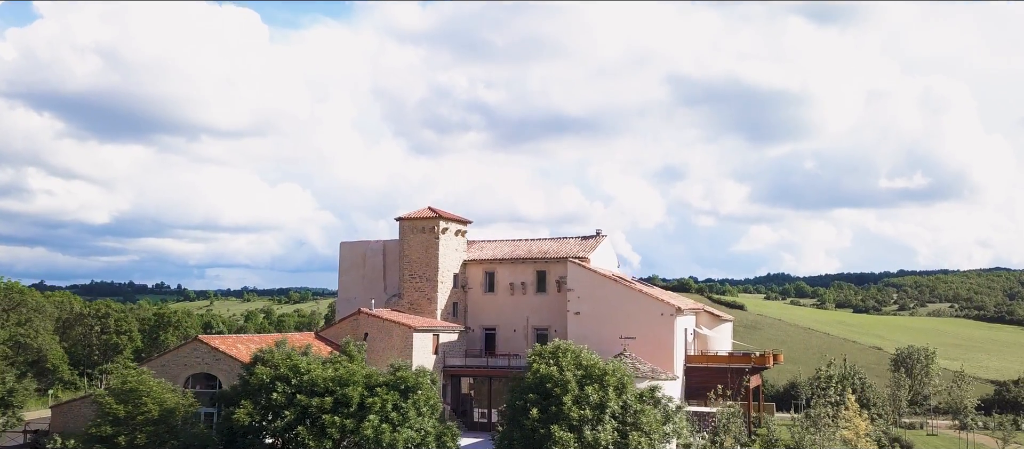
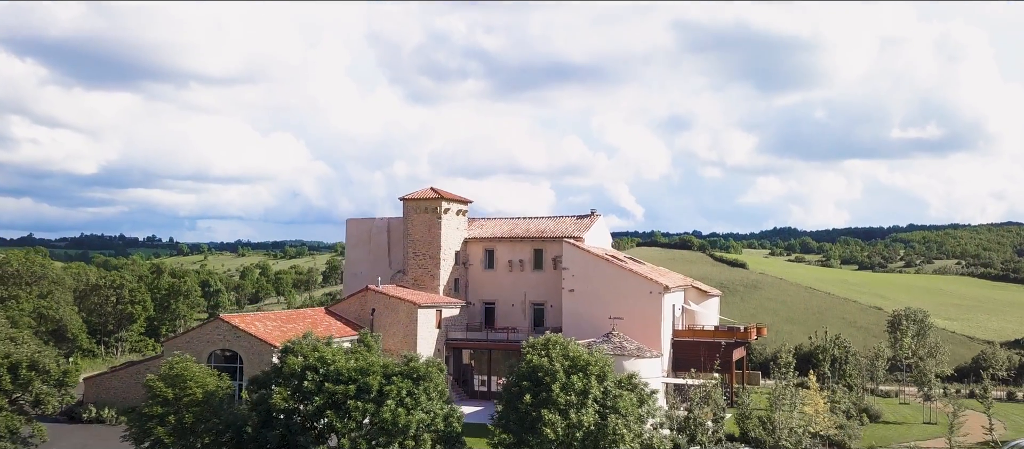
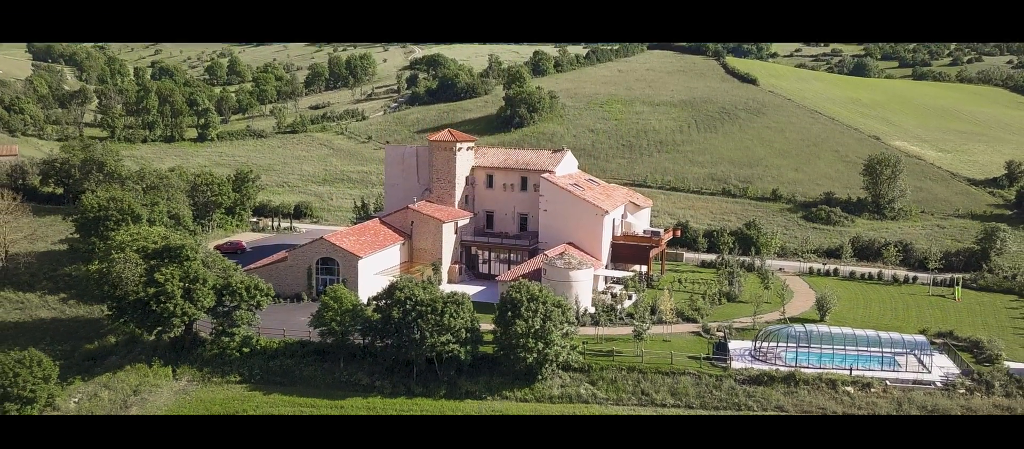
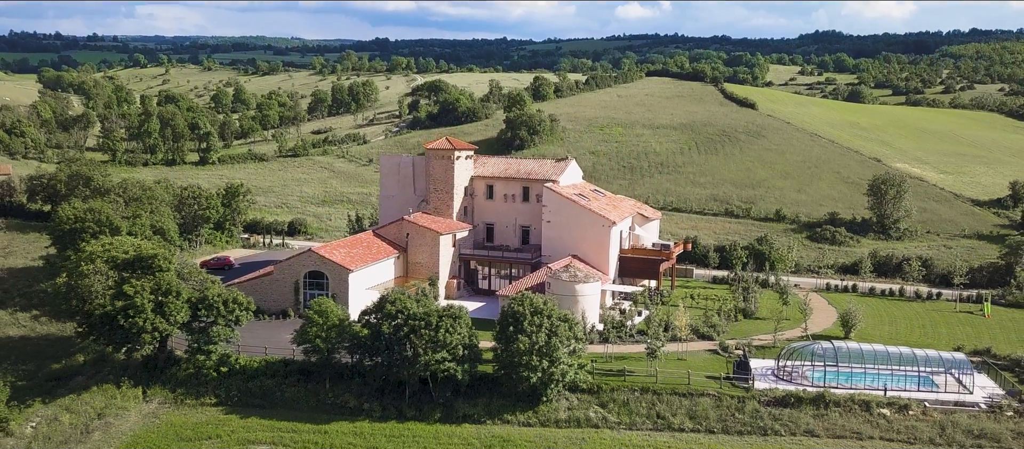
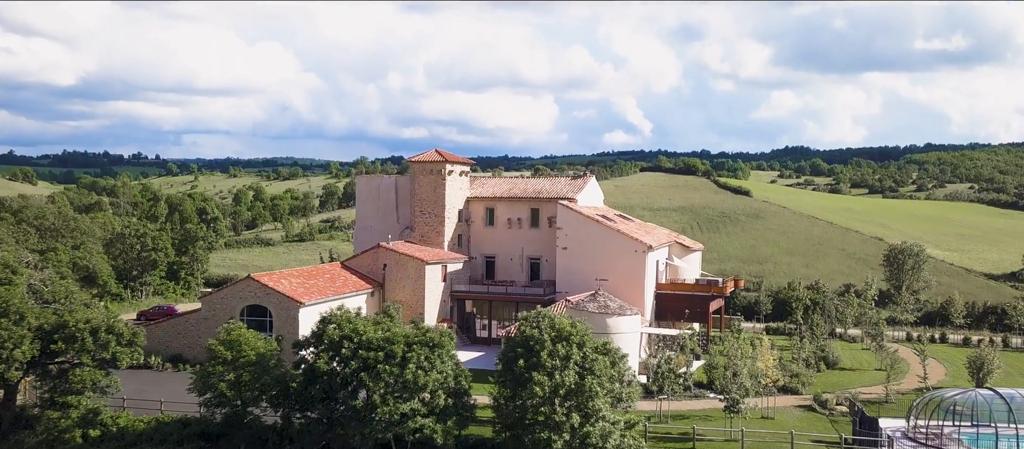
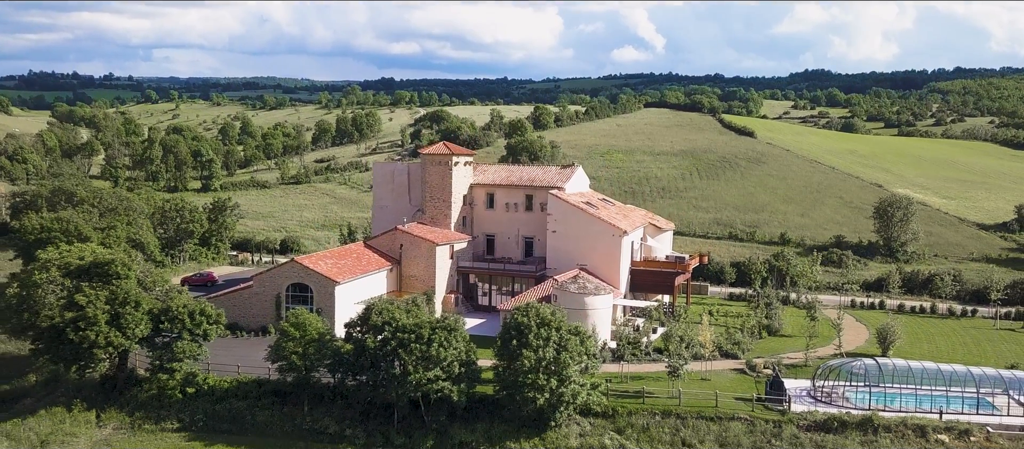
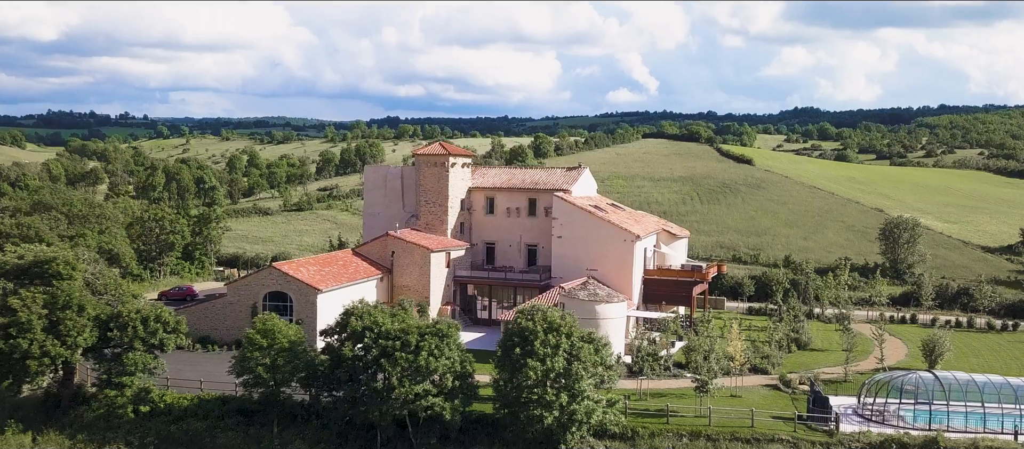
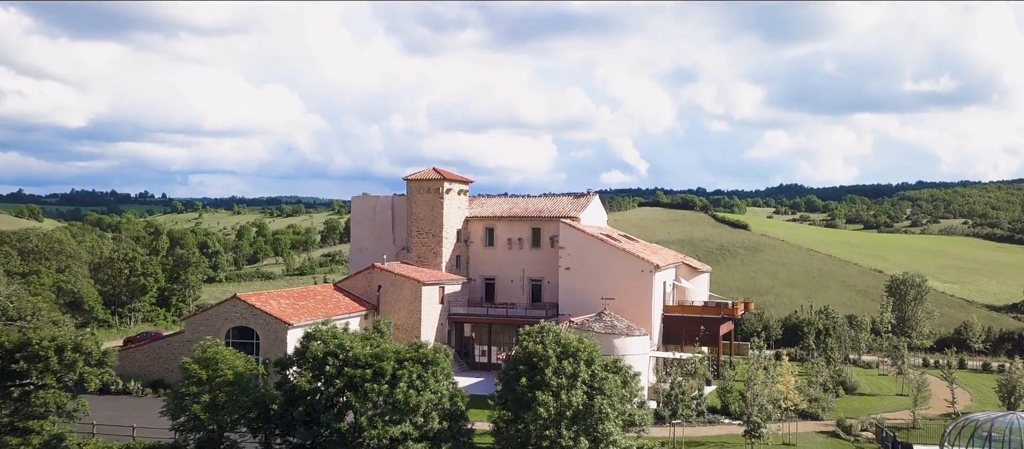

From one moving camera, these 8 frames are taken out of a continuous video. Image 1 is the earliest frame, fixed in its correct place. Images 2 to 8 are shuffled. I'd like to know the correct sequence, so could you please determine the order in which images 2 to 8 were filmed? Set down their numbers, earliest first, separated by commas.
2, 8, 5, 7, 6, 4, 3
